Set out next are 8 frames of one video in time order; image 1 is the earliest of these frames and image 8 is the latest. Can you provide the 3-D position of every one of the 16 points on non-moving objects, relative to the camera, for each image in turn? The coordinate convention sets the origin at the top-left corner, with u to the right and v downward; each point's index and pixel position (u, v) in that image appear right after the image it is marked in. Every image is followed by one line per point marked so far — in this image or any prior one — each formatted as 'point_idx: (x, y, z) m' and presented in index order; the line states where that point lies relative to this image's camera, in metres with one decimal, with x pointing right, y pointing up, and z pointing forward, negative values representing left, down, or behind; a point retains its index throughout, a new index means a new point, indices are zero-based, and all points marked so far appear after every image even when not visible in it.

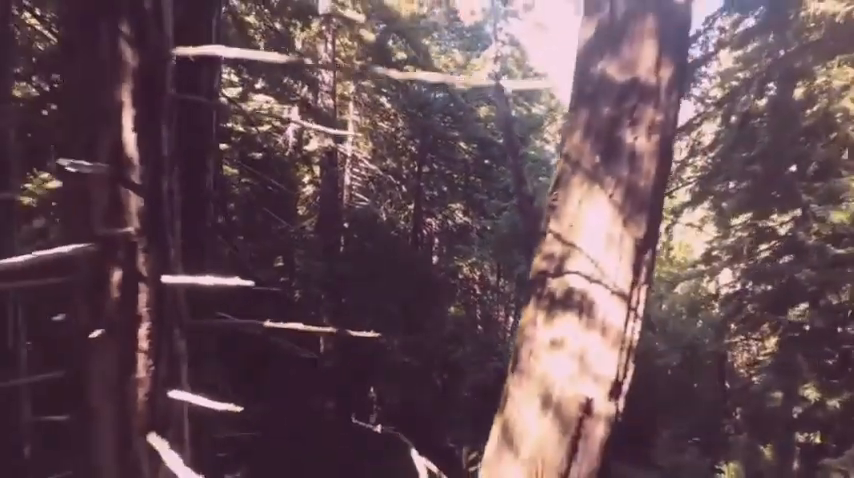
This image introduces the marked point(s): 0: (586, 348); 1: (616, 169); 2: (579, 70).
0: (+0.5, -0.4, +2.0) m
1: (+0.7, +0.3, +2.1) m
2: (+0.6, +0.7, +2.3) m
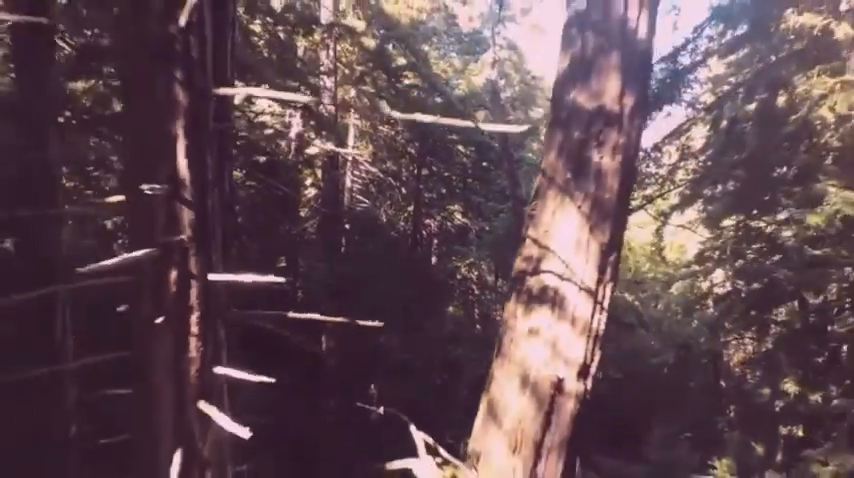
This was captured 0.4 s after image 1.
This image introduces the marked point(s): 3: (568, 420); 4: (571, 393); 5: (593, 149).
0: (+0.5, -0.4, +2.4) m
1: (+0.7, +0.2, +2.4) m
2: (+0.6, +0.6, +2.6) m
3: (+0.6, -0.7, +2.4) m
4: (+0.6, -0.6, +2.4) m
5: (+0.7, +0.4, +2.5) m
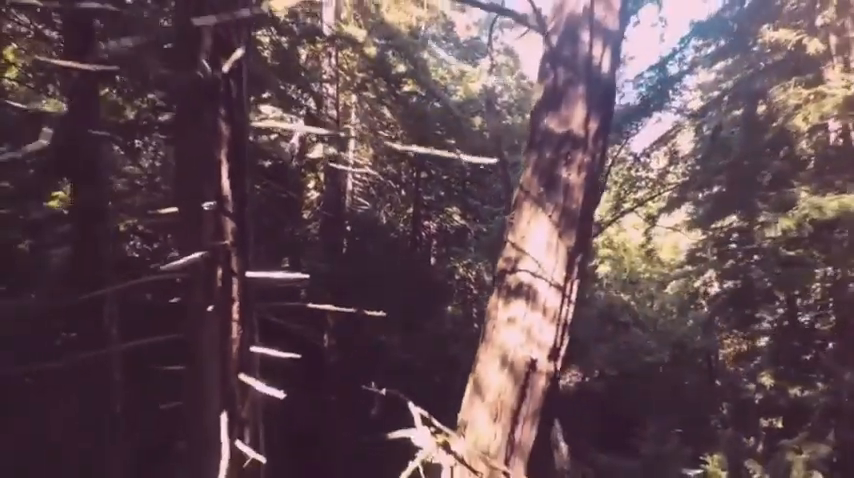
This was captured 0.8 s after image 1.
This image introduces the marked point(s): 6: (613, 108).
0: (+0.5, -0.4, +2.8) m
1: (+0.6, +0.2, +2.9) m
2: (+0.6, +0.6, +3.1) m
3: (+0.6, -0.8, +2.8) m
4: (+0.6, -0.6, +2.8) m
5: (+0.7, +0.4, +2.9) m
6: (+1.0, +0.7, +3.1) m
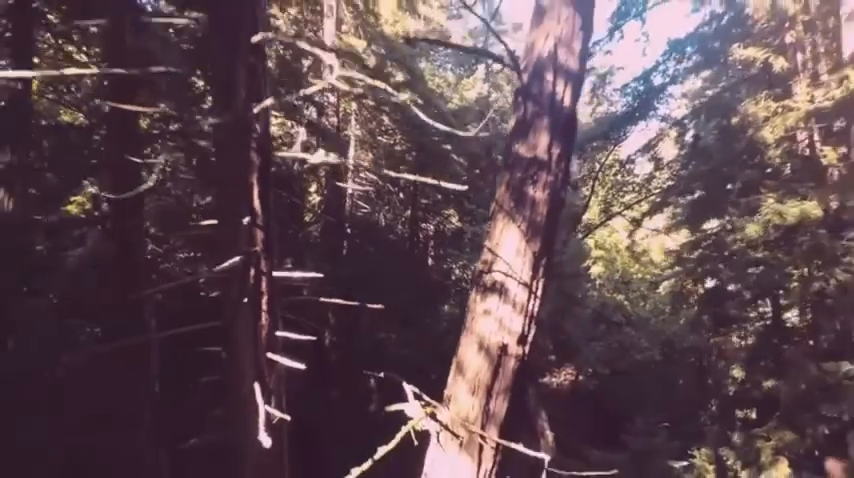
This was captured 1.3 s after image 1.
0: (+0.5, -0.4, +3.4) m
1: (+0.6, +0.2, +3.5) m
2: (+0.5, +0.6, +3.7) m
3: (+0.5, -0.8, +3.4) m
4: (+0.5, -0.7, +3.4) m
5: (+0.6, +0.3, +3.5) m
6: (+0.9, +0.7, +3.7) m
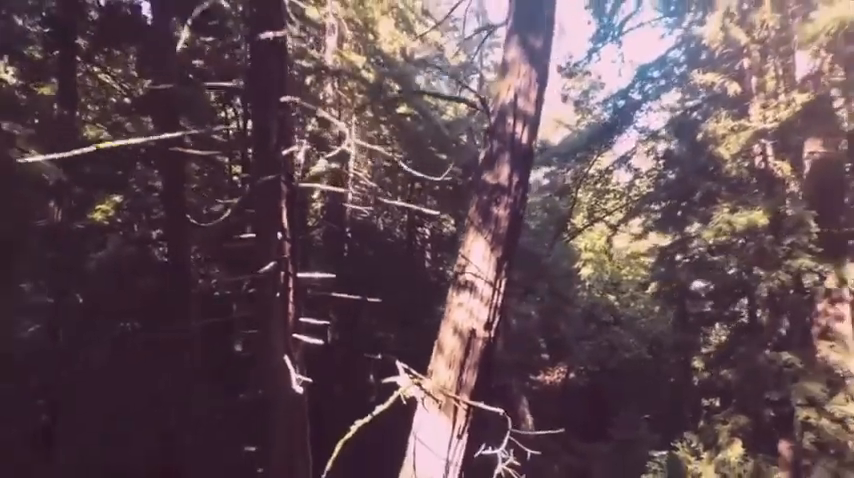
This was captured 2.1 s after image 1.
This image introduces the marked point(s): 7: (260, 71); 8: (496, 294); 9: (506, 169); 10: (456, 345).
0: (+0.4, -0.5, +4.4) m
1: (+0.5, +0.1, +4.5) m
2: (+0.4, +0.5, +4.7) m
3: (+0.4, -0.9, +4.4) m
4: (+0.4, -0.8, +4.4) m
5: (+0.5, +0.3, +4.5) m
6: (+0.8, +0.6, +4.7) m
7: (-1.4, +1.3, +4.7) m
8: (+0.5, -0.4, +4.5) m
9: (+0.6, +0.6, +4.6) m
10: (+0.2, -0.8, +4.4) m
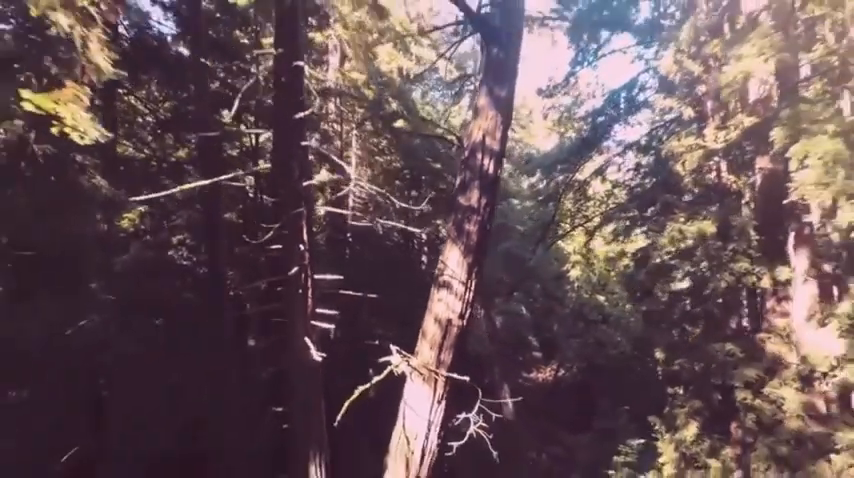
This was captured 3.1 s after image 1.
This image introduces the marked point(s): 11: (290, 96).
0: (+0.2, -0.6, +5.7) m
1: (+0.4, 0.0, +5.8) m
2: (+0.3, +0.4, +6.0) m
3: (+0.3, -1.0, +5.7) m
4: (+0.3, -0.9, +5.7) m
5: (+0.4, +0.2, +5.8) m
6: (+0.7, +0.5, +6.0) m
7: (-1.5, +1.2, +6.0) m
8: (+0.4, -0.5, +5.8) m
9: (+0.5, +0.5, +5.9) m
10: (+0.1, -0.9, +5.7) m
11: (-1.4, +1.5, +6.0) m
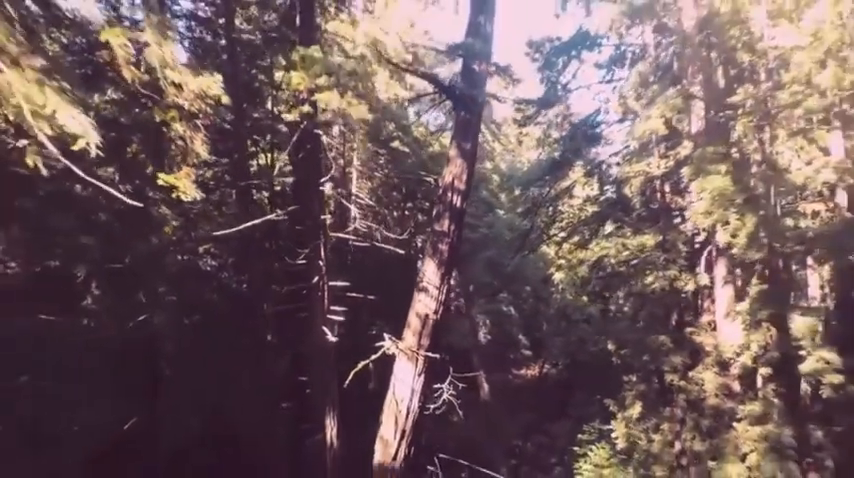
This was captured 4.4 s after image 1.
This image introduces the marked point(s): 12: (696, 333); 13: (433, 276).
0: (0.0, -0.8, +7.8) m
1: (+0.1, -0.2, +7.9) m
2: (+0.1, +0.2, +8.1) m
3: (0.0, -1.2, +7.8) m
4: (+0.1, -1.1, +7.8) m
5: (+0.2, -0.1, +7.9) m
6: (+0.5, +0.3, +8.1) m
7: (-1.7, +1.0, +8.1) m
8: (+0.2, -0.8, +7.9) m
9: (+0.3, +0.2, +8.0) m
10: (-0.1, -1.1, +7.8) m
11: (-1.6, +1.3, +8.1) m
12: (+5.5, -1.9, +11.8) m
13: (+0.1, -0.6, +7.9) m
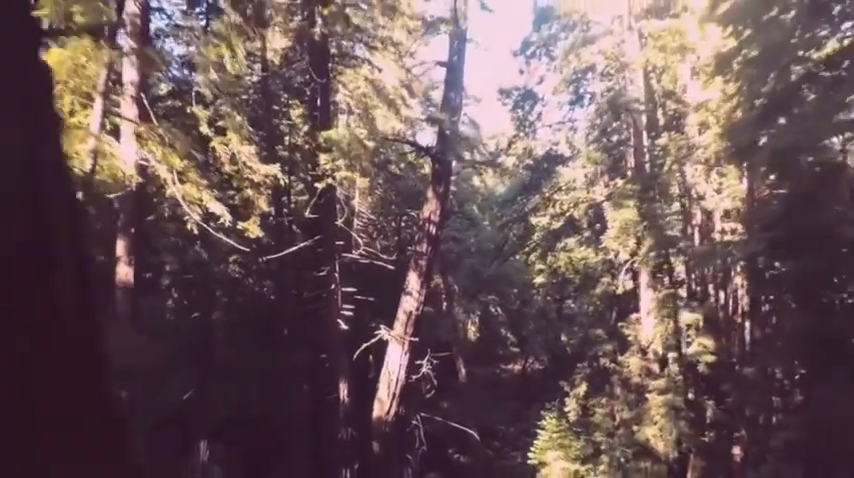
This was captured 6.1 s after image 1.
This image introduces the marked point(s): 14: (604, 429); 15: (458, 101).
0: (-0.3, -1.2, +11.0) m
1: (-0.2, -0.6, +11.1) m
2: (-0.2, -0.2, +11.3) m
3: (-0.3, -1.5, +11.0) m
4: (-0.3, -1.4, +11.0) m
5: (-0.1, -0.4, +11.1) m
6: (+0.2, -0.1, +11.3) m
7: (-2.0, +0.7, +11.3) m
8: (-0.1, -1.1, +11.1) m
9: (0.0, -0.1, +11.2) m
10: (-0.5, -1.5, +11.0) m
11: (-2.0, +0.9, +11.3) m
12: (+5.2, -2.3, +15.0) m
13: (-0.2, -0.9, +11.1) m
14: (+4.6, -4.9, +14.8) m
15: (+0.6, +2.8, +11.7) m
